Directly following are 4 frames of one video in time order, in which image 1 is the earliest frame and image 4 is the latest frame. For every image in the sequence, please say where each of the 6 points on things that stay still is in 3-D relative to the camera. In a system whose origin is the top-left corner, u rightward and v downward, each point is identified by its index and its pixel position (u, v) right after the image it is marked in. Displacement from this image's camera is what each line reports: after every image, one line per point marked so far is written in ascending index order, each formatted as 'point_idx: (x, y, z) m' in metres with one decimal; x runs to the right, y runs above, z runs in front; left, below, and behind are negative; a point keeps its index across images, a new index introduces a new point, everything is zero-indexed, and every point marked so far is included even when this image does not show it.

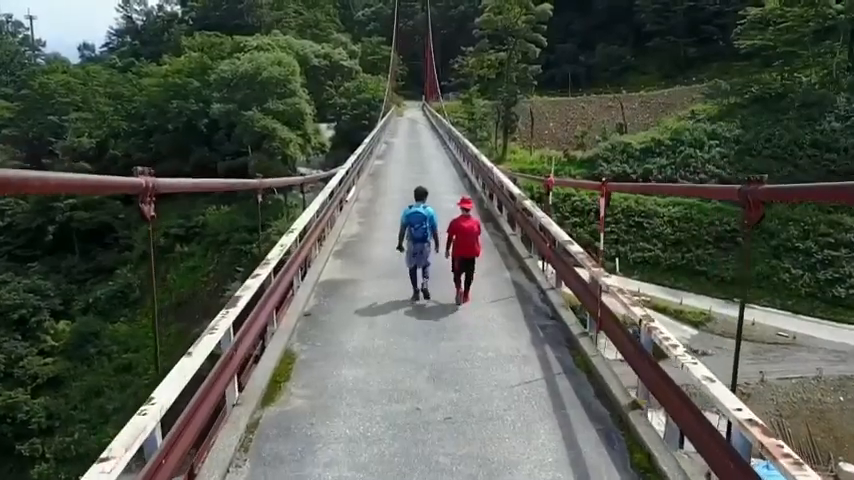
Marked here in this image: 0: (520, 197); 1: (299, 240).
0: (+0.9, +0.4, +6.4) m
1: (-1.0, 0.0, +5.3) m
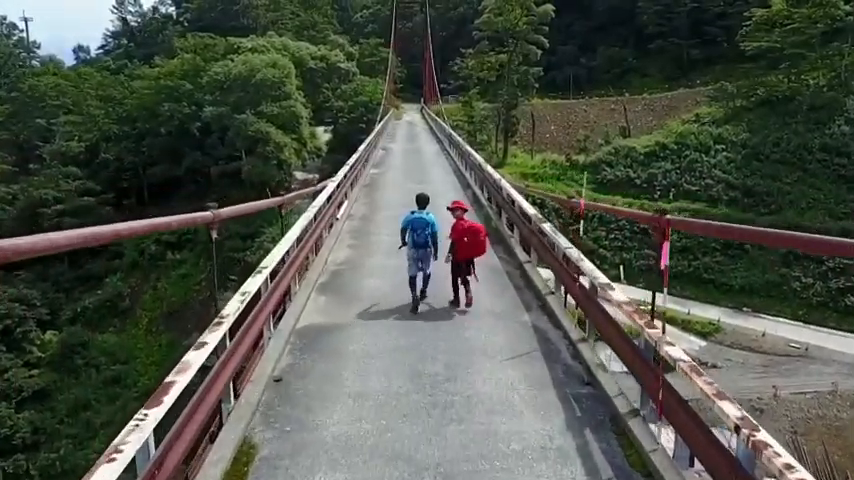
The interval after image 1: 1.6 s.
0: (+0.9, +0.2, +5.5) m
1: (-0.9, -0.2, +4.4) m
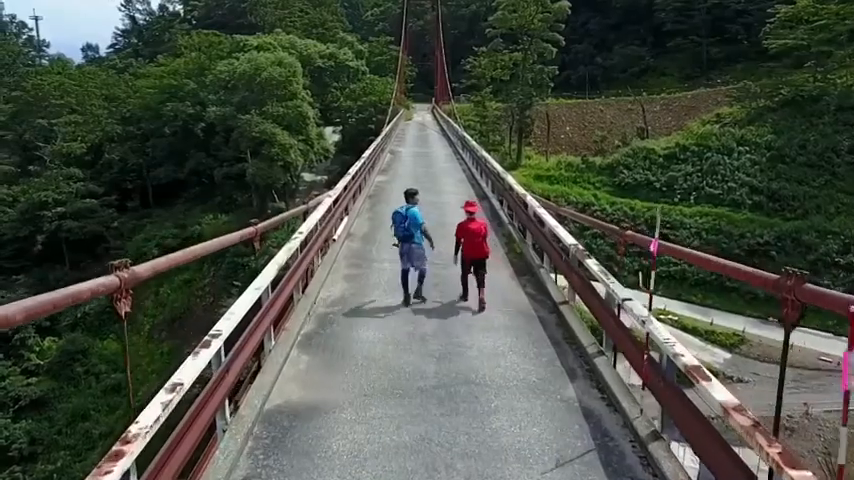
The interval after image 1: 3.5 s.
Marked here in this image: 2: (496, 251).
0: (+1.0, -0.1, +4.5) m
1: (-0.9, -0.4, +3.3) m
2: (+0.7, -0.1, +7.1) m
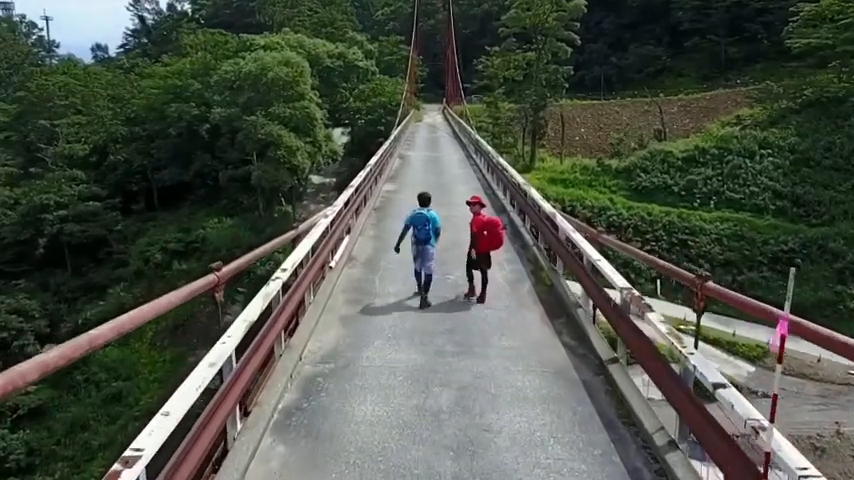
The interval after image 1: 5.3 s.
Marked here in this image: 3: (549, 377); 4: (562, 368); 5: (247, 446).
0: (+1.0, -0.3, +3.6) m
1: (-0.8, -0.6, +2.4) m
2: (+0.8, -0.3, +6.2) m
3: (+0.7, -0.7, +3.9) m
4: (+0.8, -0.7, +4.0) m
5: (-0.8, -0.8, +2.8) m
